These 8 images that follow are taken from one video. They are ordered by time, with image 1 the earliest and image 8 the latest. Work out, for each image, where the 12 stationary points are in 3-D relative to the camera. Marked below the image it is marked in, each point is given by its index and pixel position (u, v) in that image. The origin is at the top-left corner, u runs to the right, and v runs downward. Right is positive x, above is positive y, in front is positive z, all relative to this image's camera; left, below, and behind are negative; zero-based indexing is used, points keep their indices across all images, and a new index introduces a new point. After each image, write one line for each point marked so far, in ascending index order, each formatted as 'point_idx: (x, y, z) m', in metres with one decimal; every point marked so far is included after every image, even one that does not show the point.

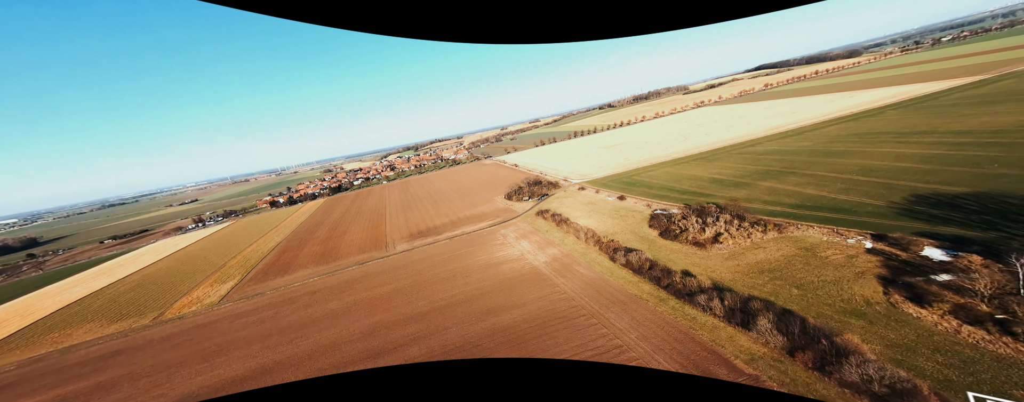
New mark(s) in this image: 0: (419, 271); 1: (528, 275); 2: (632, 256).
0: (-5.8, -4.1, +19.0) m
1: (+1.2, -4.1, +17.1) m
2: (+6.7, -3.0, +16.9) m
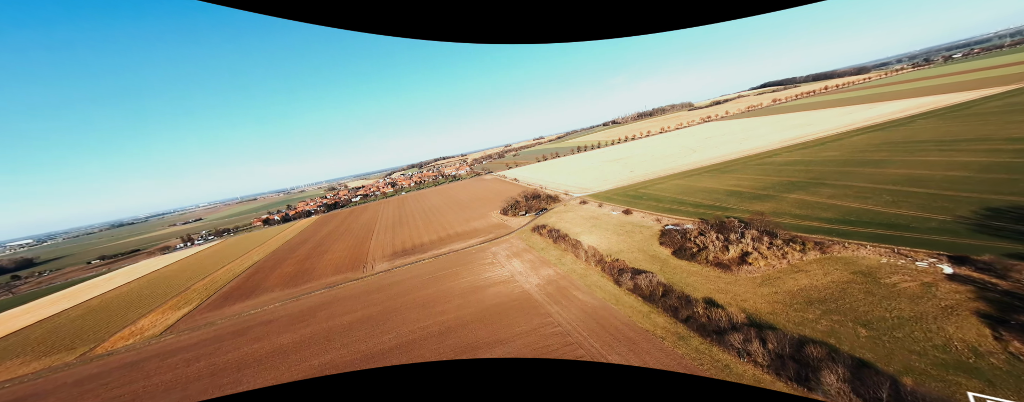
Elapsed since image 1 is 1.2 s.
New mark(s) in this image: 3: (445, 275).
0: (-6.3, -4.9, +16.4) m
1: (+0.5, -4.8, +14.3) m
2: (+6.0, -3.7, +14.1) m
3: (-4.0, -4.4, +18.1) m
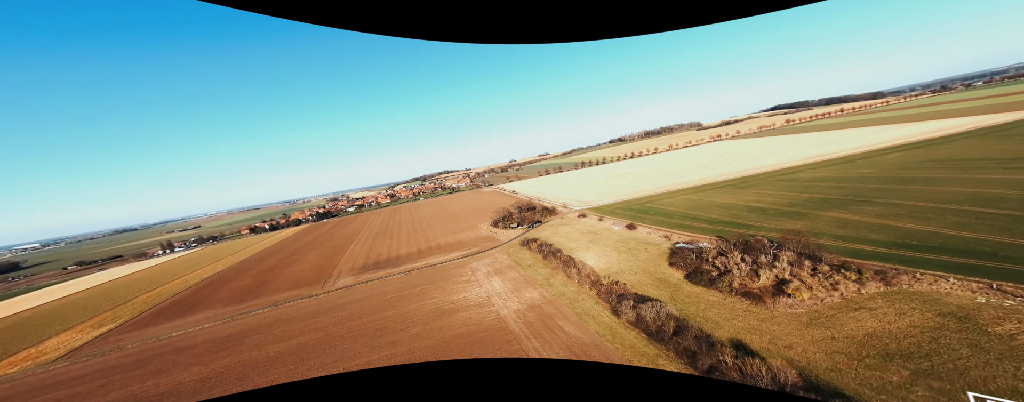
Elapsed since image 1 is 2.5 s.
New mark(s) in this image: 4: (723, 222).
0: (-7.4, -5.1, +13.5) m
1: (-0.6, -4.9, +11.3) m
2: (+4.9, -4.0, +11.0) m
3: (-5.0, -4.6, +15.2) m
4: (+13.5, -1.4, +19.3) m
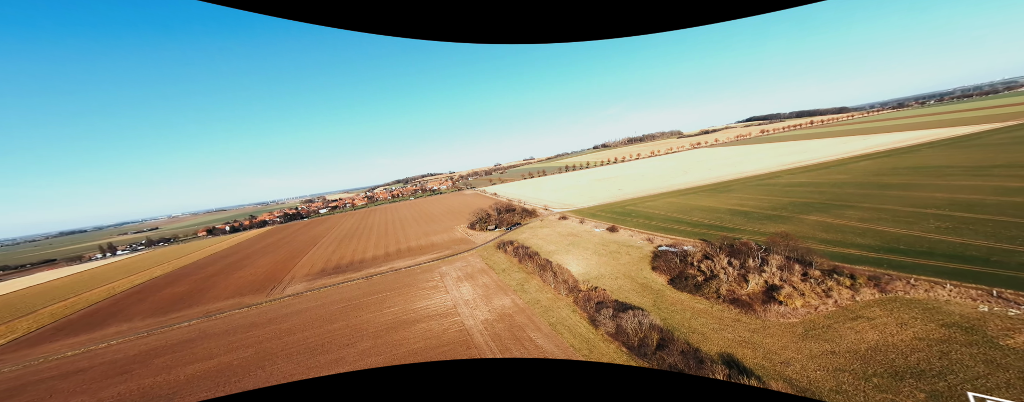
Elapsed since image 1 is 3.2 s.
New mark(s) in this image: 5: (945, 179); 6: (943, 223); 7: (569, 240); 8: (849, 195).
0: (-8.7, -4.8, +11.7) m
1: (-1.8, -4.8, +9.8) m
2: (+3.8, -3.9, +9.8) m
3: (-6.4, -4.5, +13.5) m
4: (+12.0, -1.5, +18.6) m
5: (+28.6, +1.5, +19.9) m
6: (+19.7, -1.0, +13.8) m
7: (+3.7, -2.6, +19.6) m
8: (+22.3, +0.4, +19.9) m
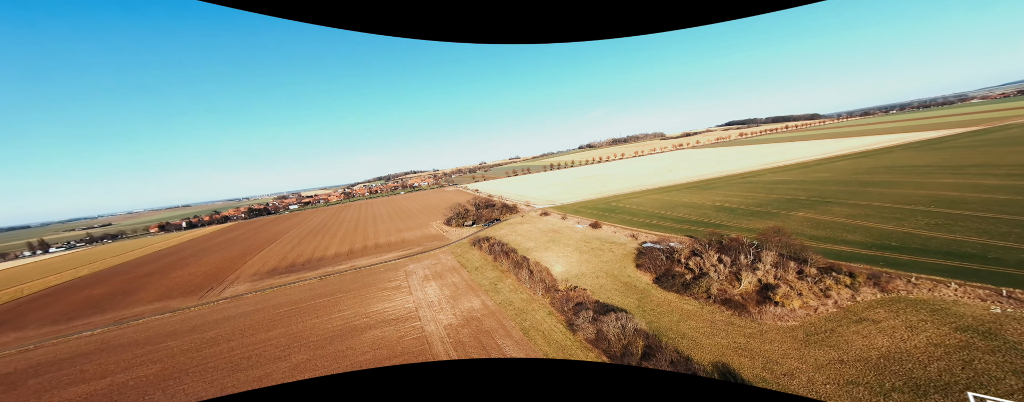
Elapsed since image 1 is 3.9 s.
0: (-9.8, -4.3, +9.9) m
1: (-2.8, -4.4, +8.3) m
2: (+2.8, -3.5, +8.6) m
3: (-7.5, -4.0, +11.8) m
4: (+10.6, -1.2, +17.8) m
5: (+27.2, +1.6, +19.8) m
6: (+18.5, -0.8, +13.3) m
7: (+2.3, -2.2, +18.4) m
8: (+20.8, +0.5, +19.6) m
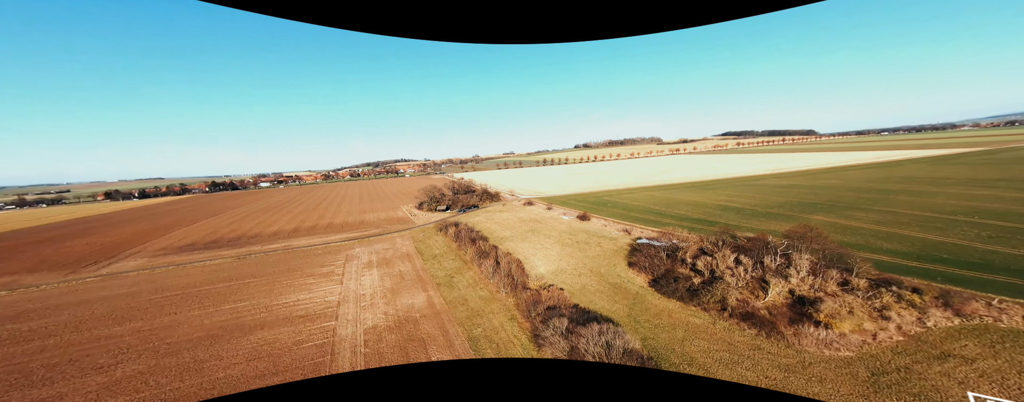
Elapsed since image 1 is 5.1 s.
0: (-11.1, -2.8, +7.1) m
1: (-4.0, -3.3, +5.7) m
2: (+1.6, -2.8, +6.1) m
3: (-8.8, -2.6, +9.0) m
4: (+9.3, -0.9, +15.4) m
5: (+26.0, +0.8, +17.8) m
6: (+17.3, -1.1, +11.1) m
7: (+0.9, -1.4, +15.9) m
8: (+19.6, +0.2, +17.4) m
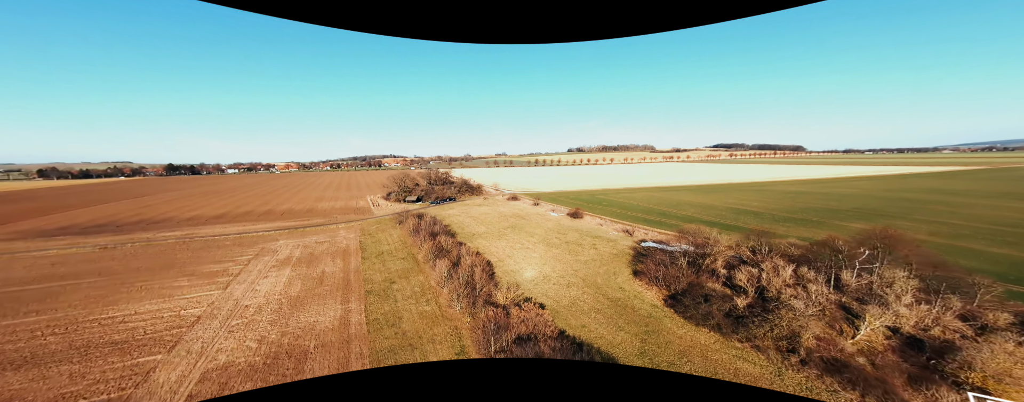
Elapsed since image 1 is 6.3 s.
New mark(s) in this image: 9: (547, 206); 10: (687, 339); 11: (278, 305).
0: (-11.8, -1.8, +4.0) m
1: (-4.8, -2.6, +2.8) m
2: (+0.8, -2.4, +3.3) m
3: (-9.7, -1.7, +6.0) m
4: (+8.3, -0.9, +12.9) m
5: (+25.0, +0.2, +15.8) m
6: (+16.5, -1.3, +8.9) m
7: (-0.1, -1.0, +13.1) m
8: (+18.6, -0.2, +15.3) m
9: (+2.0, -0.3, +16.7) m
10: (+3.0, -2.4, +5.3) m
11: (-4.7, -2.1, +6.2) m
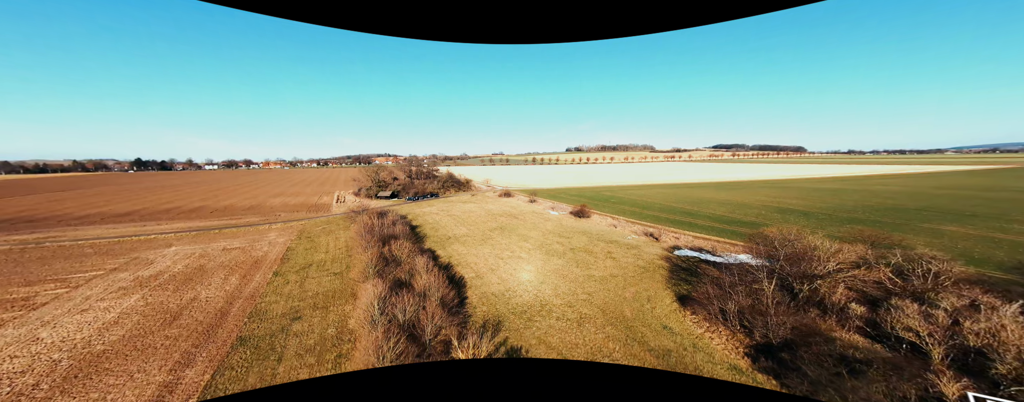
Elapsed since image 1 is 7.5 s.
0: (-12.2, -1.6, +1.2) m
1: (-5.1, -2.4, +0.1) m
2: (+0.5, -2.2, +0.6) m
3: (-10.0, -1.5, +3.2) m
4: (+8.0, -0.7, +10.2) m
5: (+24.6, +0.3, +13.2) m
6: (+16.1, -1.2, +6.2) m
7: (-0.4, -0.8, +10.4) m
8: (+18.2, -0.1, +12.6) m
9: (+1.6, -0.2, +14.0) m
10: (+2.7, -2.2, +2.5) m
11: (-5.0, -1.9, +3.4) m
